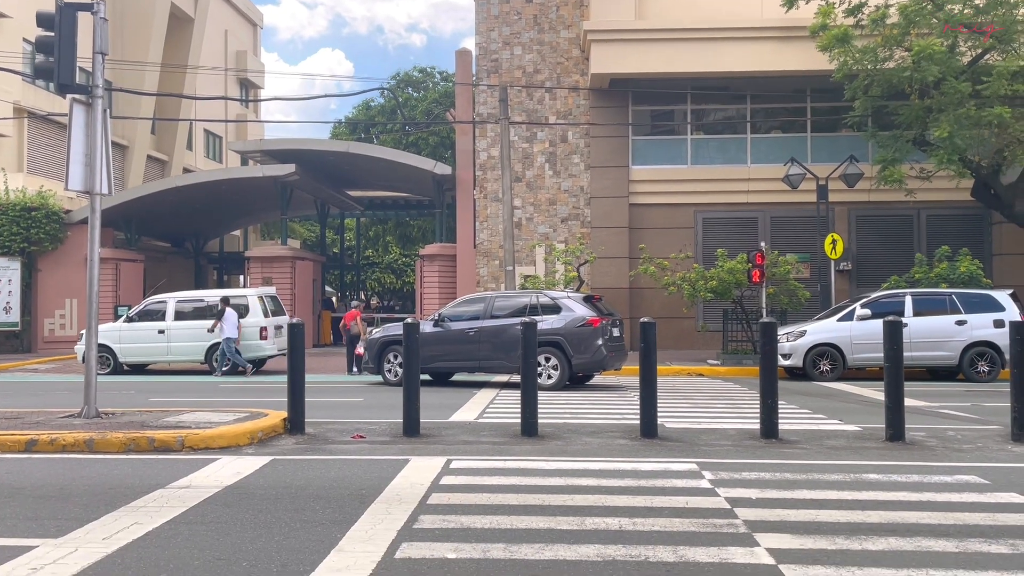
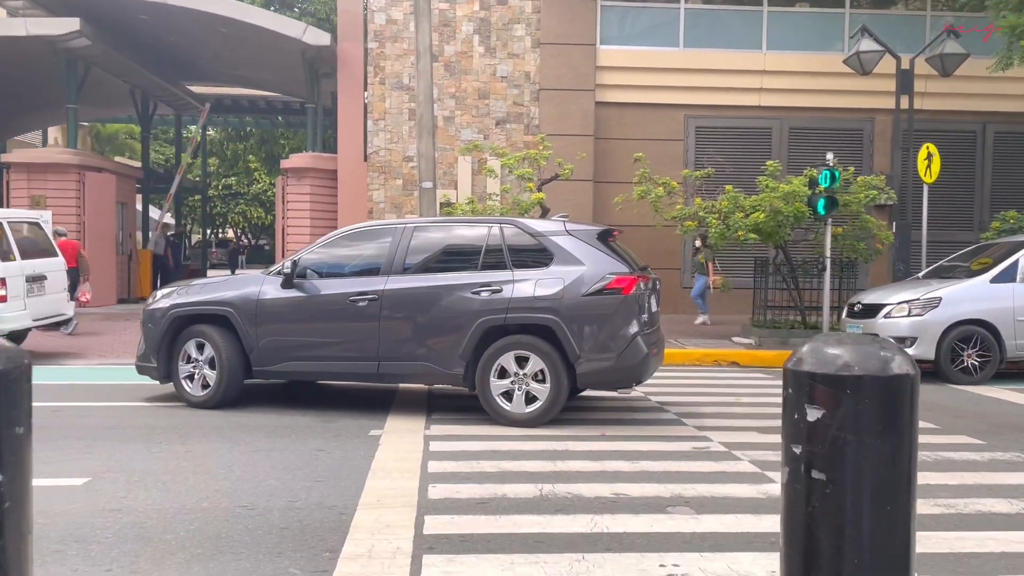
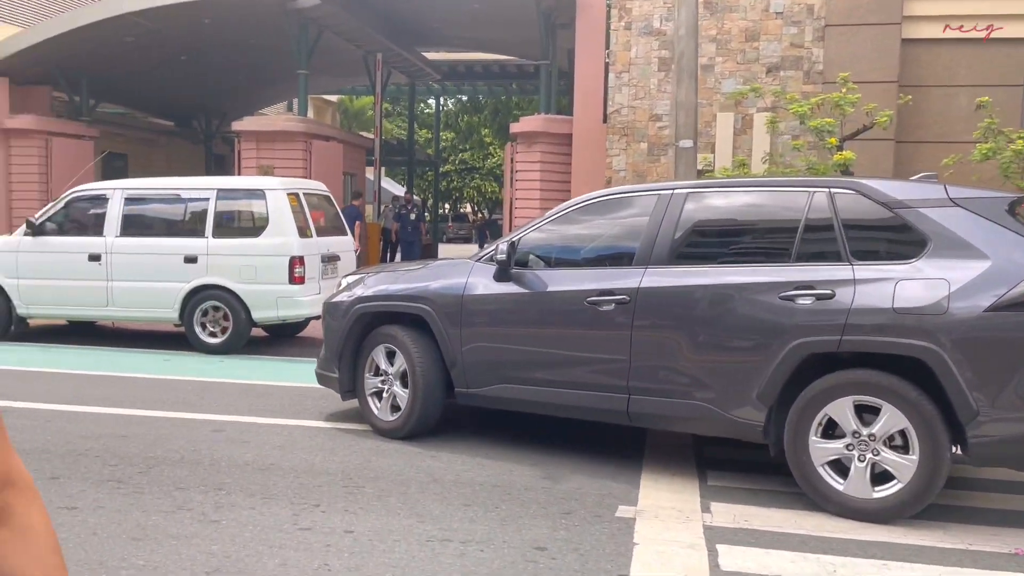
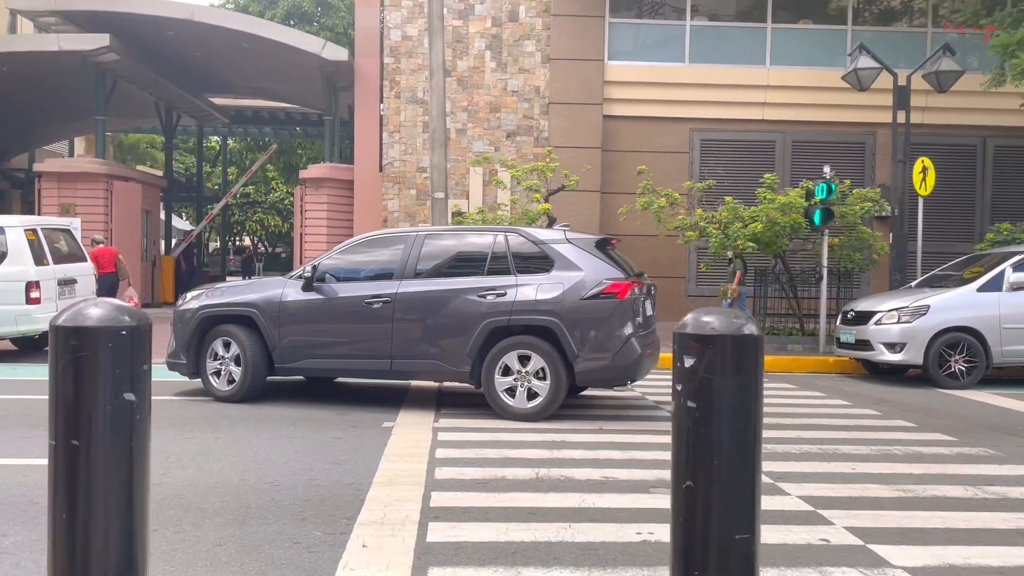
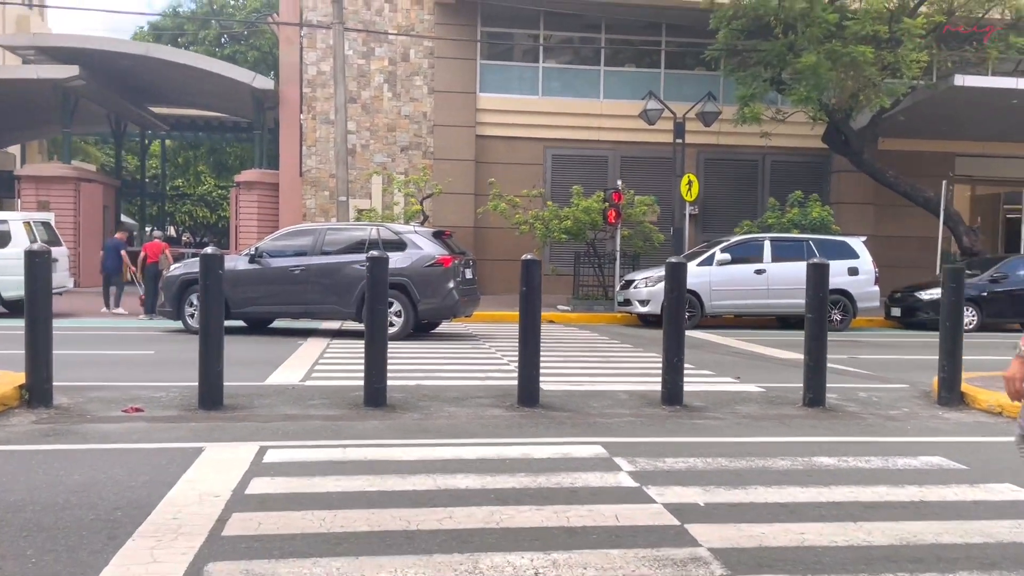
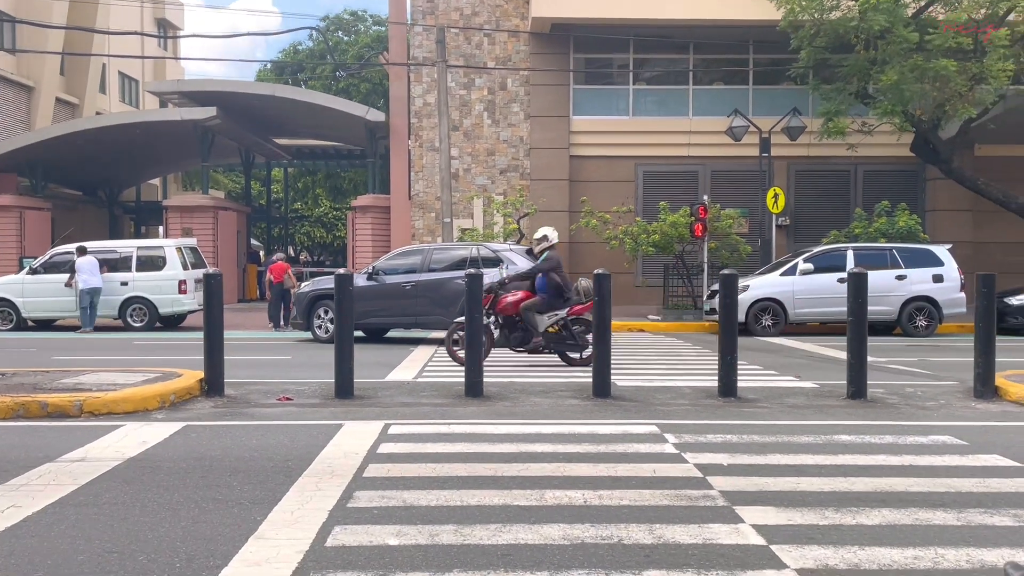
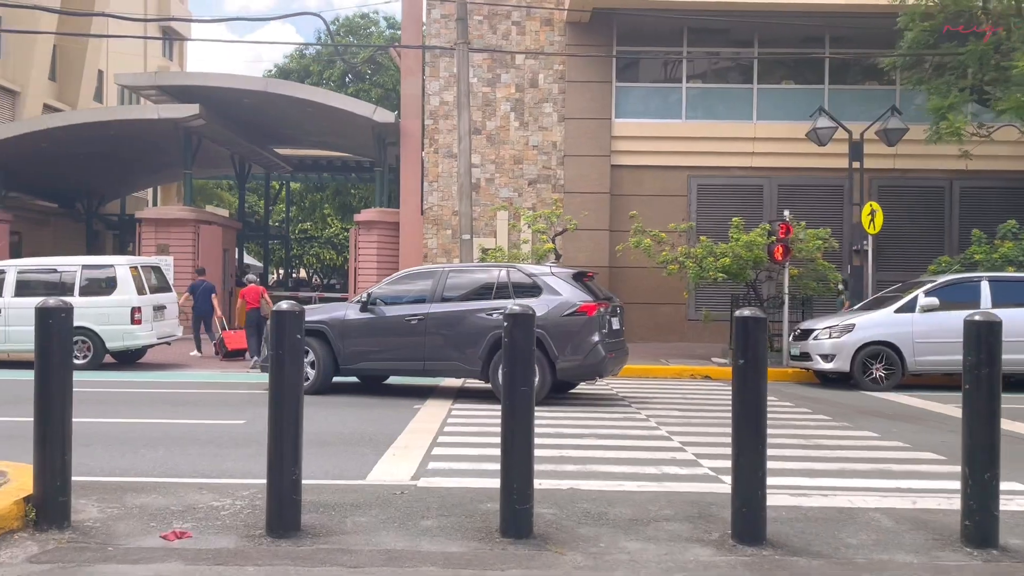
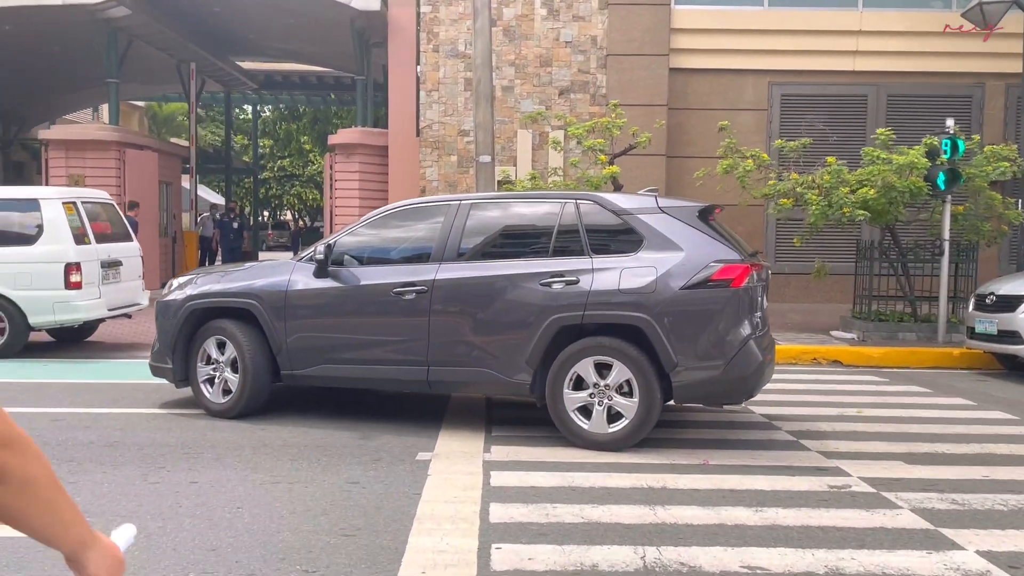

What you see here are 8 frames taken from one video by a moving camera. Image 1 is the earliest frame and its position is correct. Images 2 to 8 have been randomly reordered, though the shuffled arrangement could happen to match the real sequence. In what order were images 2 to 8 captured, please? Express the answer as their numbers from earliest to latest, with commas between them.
6, 5, 7, 4, 2, 8, 3
